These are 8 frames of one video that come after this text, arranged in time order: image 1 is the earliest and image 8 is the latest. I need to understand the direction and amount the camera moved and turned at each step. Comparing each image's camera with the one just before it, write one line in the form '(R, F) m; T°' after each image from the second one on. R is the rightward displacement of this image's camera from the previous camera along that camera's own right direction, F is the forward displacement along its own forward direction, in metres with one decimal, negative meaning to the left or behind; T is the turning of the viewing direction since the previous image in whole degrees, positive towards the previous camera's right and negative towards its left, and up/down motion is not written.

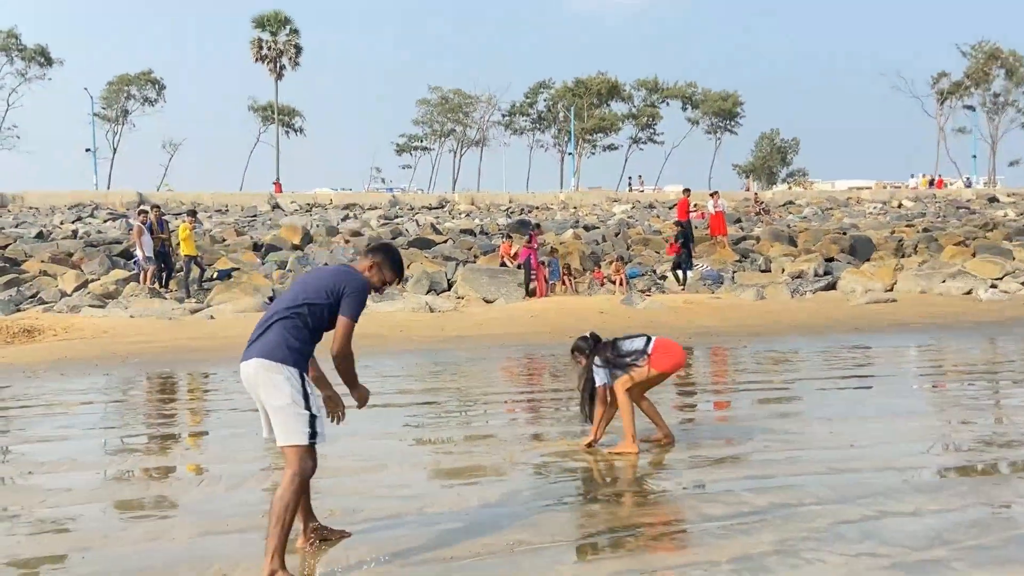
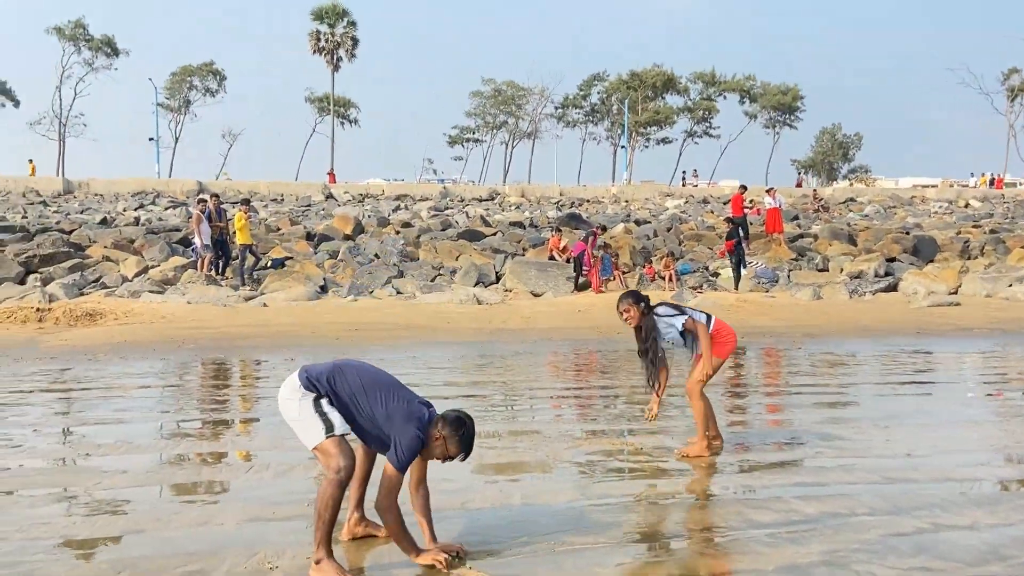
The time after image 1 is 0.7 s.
(0.0, +0.1) m; -4°
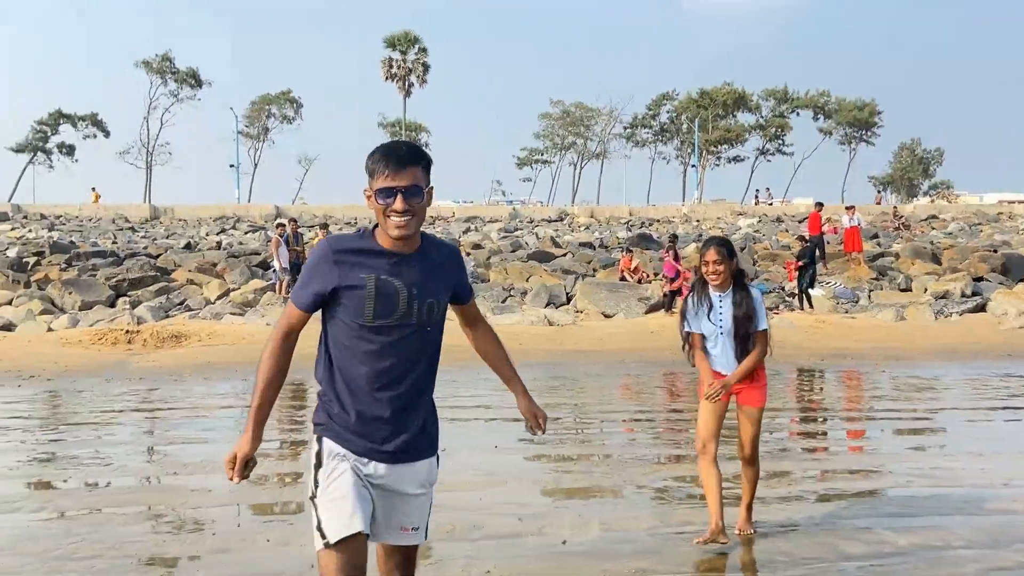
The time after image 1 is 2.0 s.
(0.0, 0.0) m; -5°
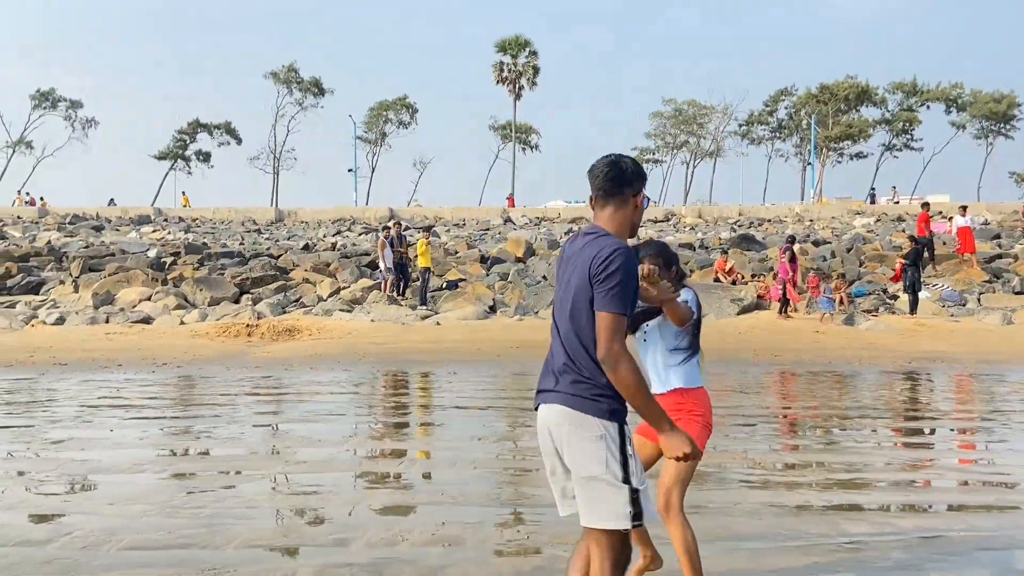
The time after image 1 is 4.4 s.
(+0.4, -0.6) m; -8°
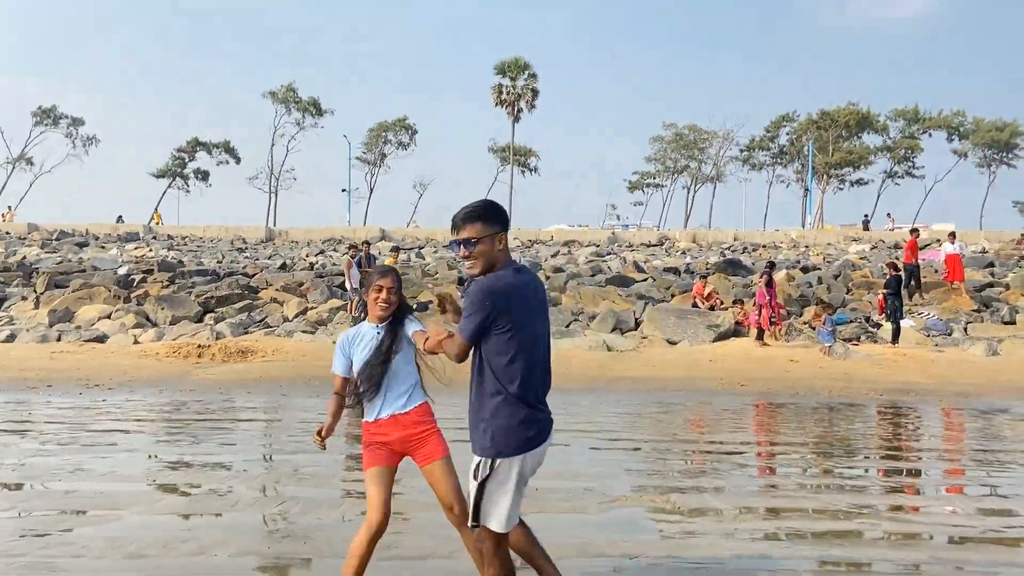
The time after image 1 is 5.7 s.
(+0.7, +0.6) m; 0°
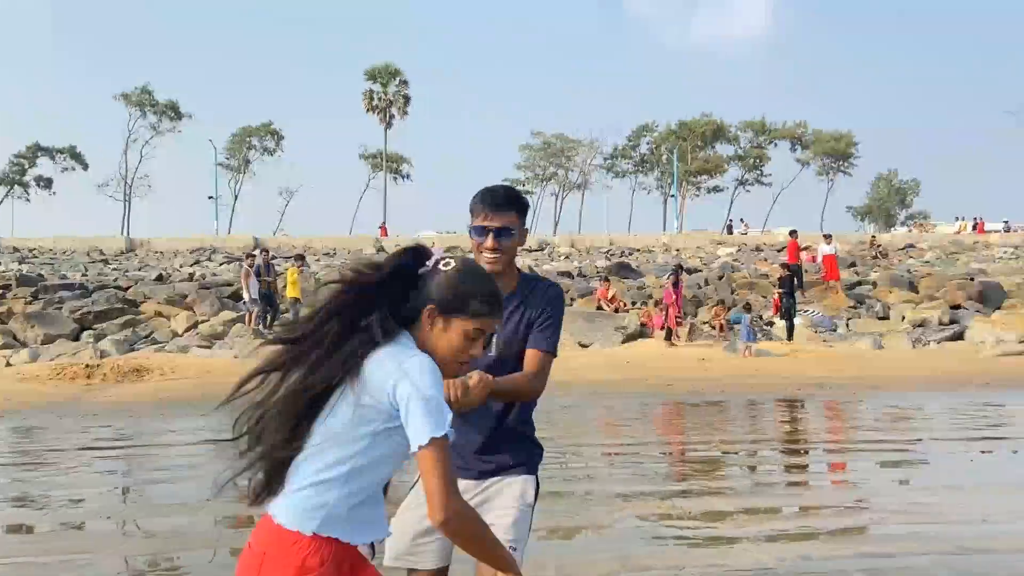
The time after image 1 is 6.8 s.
(-0.9, +0.3) m; +9°
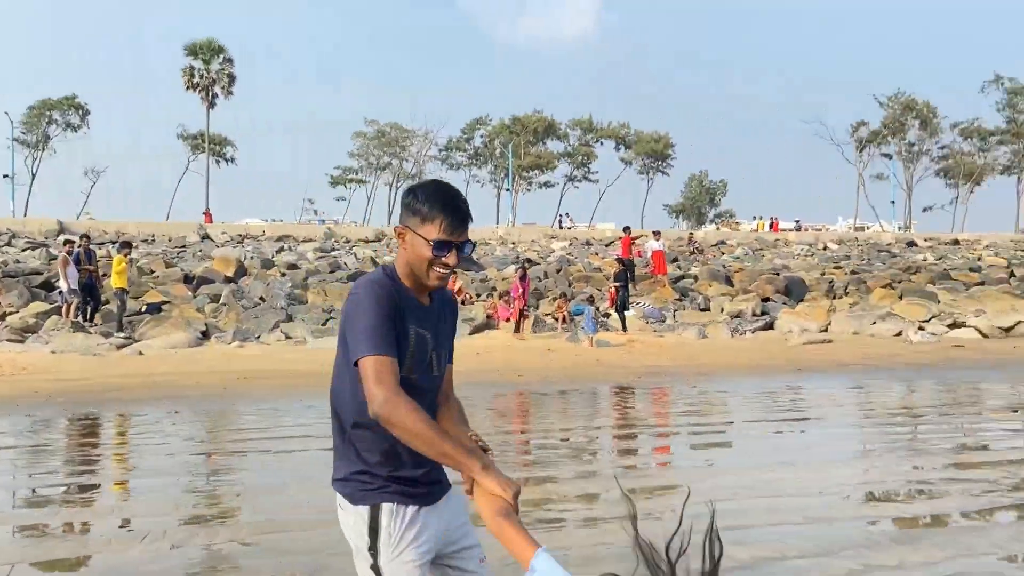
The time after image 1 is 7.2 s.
(-0.4, 0.0) m; +12°
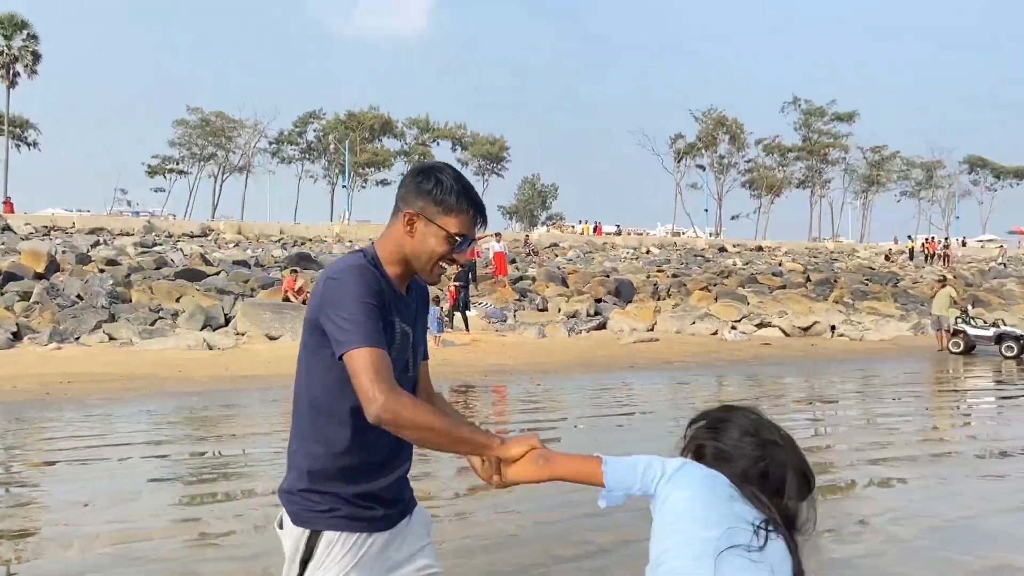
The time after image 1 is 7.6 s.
(-0.3, -0.1) m; +12°
